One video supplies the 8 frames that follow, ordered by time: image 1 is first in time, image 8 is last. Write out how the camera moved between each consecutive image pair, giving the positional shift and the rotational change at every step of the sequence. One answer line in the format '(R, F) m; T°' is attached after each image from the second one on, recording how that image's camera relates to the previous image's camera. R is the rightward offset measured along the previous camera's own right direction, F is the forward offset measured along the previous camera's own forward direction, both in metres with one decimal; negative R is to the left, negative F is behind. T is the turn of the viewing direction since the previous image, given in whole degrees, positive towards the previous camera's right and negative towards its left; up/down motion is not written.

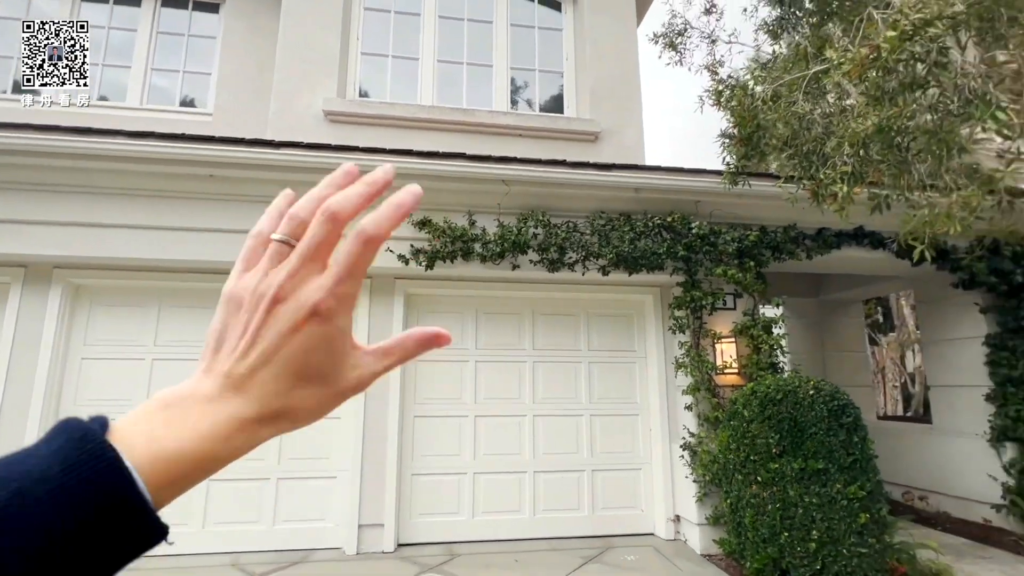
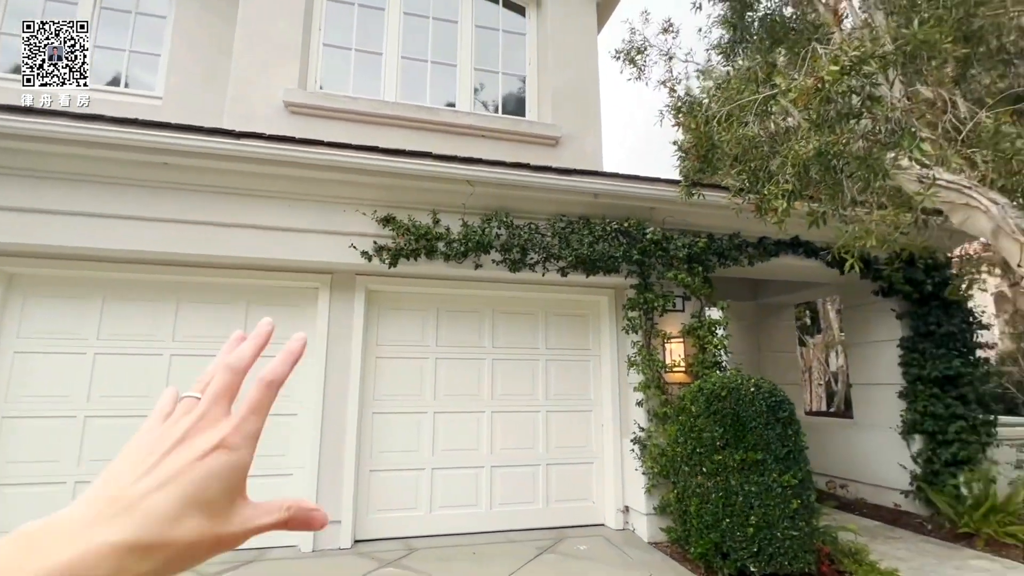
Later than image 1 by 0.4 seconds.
(-0.1, -0.1) m; +6°
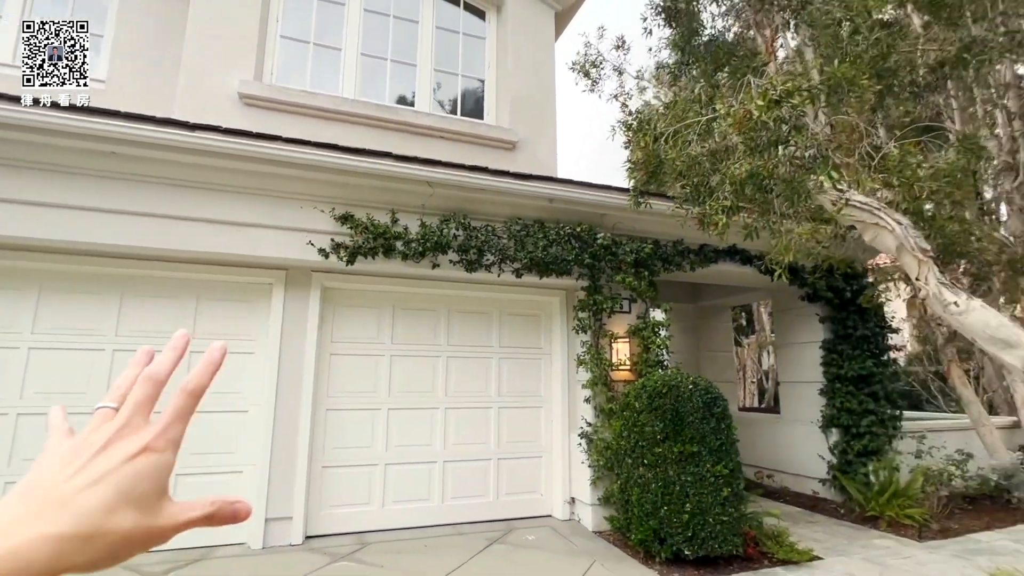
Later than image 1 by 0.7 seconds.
(-0.1, -0.1) m; +5°
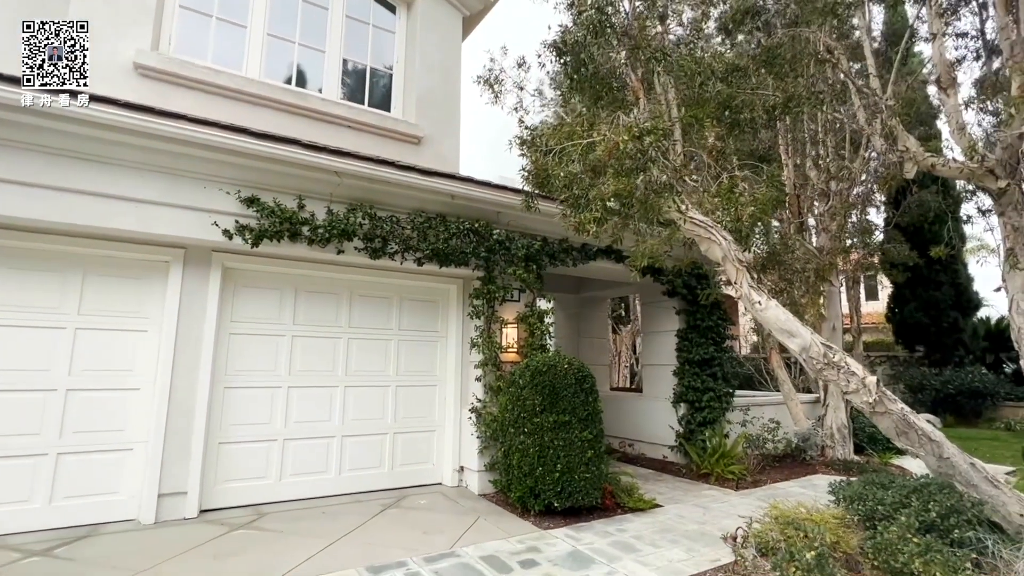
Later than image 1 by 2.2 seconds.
(-0.1, -0.5) m; +12°
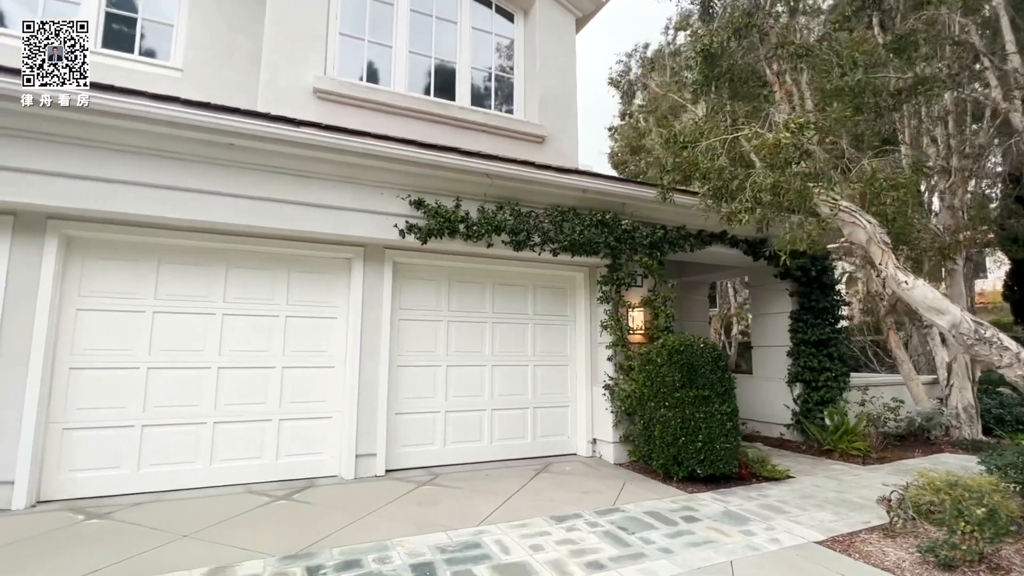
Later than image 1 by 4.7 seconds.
(-0.8, -0.5) m; -7°
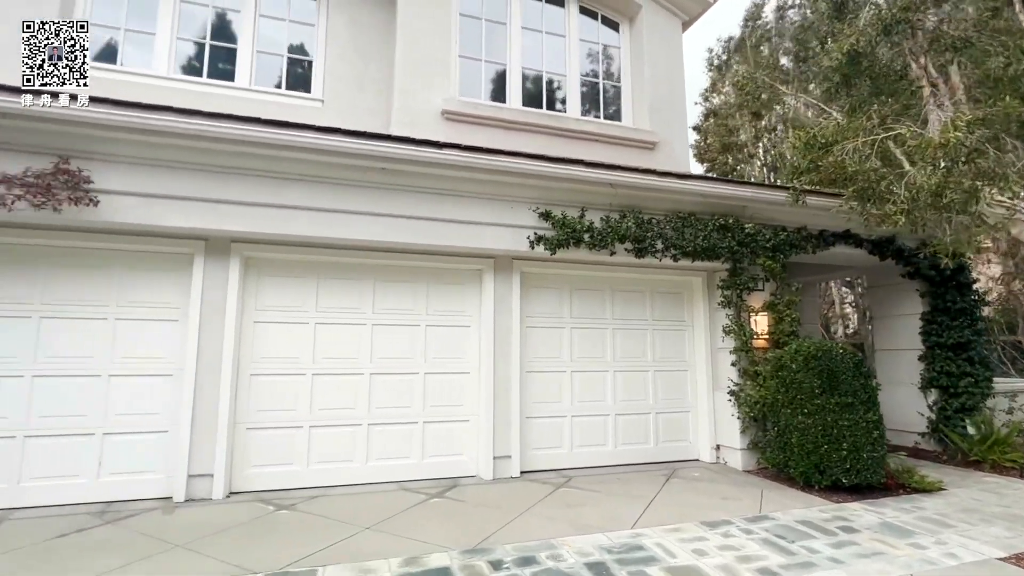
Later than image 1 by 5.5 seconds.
(-0.7, -0.2) m; -7°
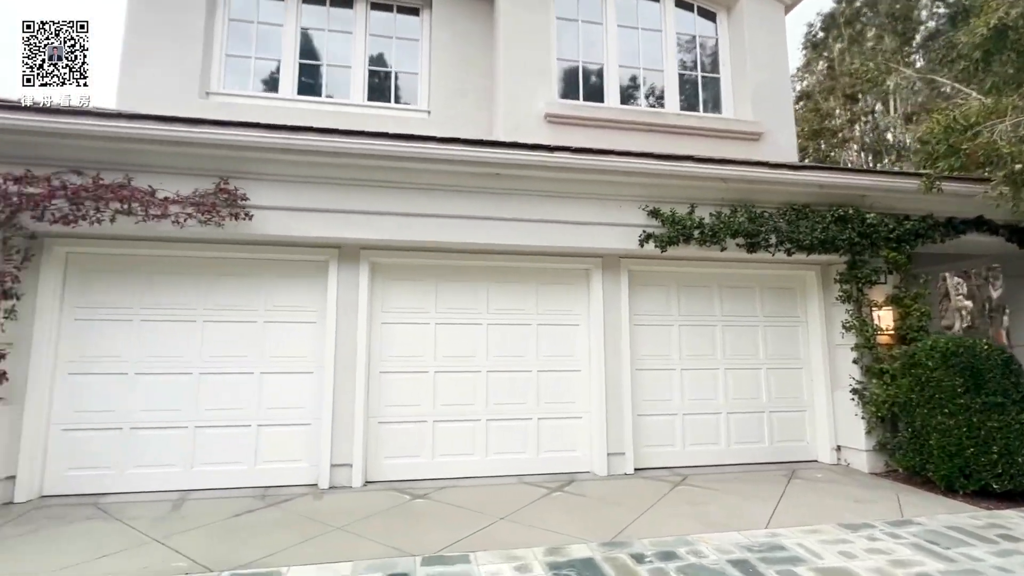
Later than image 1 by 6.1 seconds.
(-0.5, -0.1) m; -7°
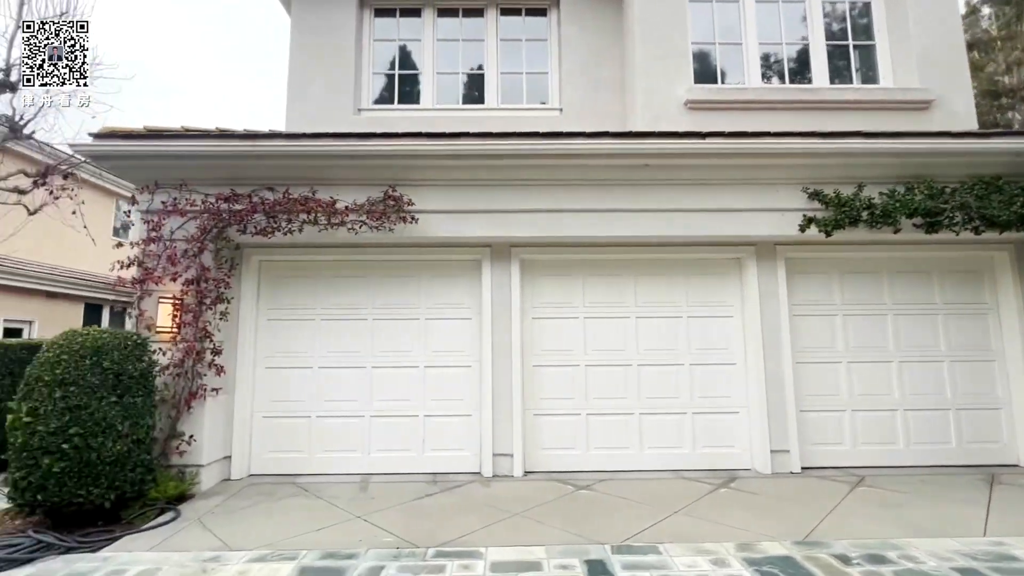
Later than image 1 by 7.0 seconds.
(-0.6, -0.1) m; -10°
